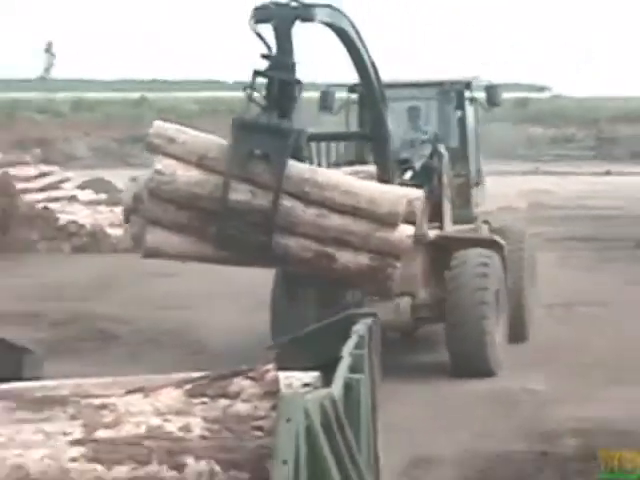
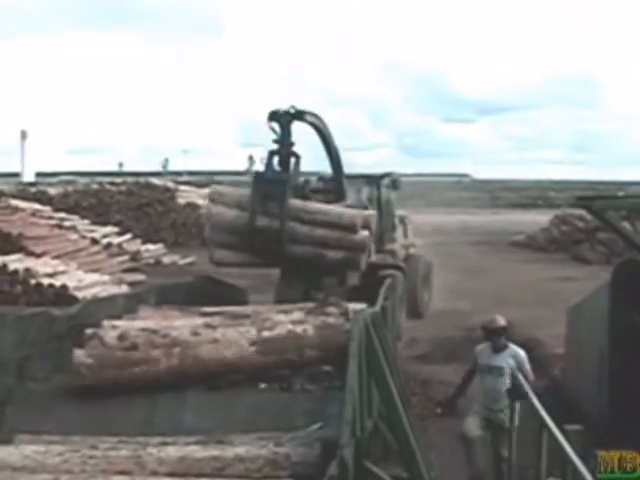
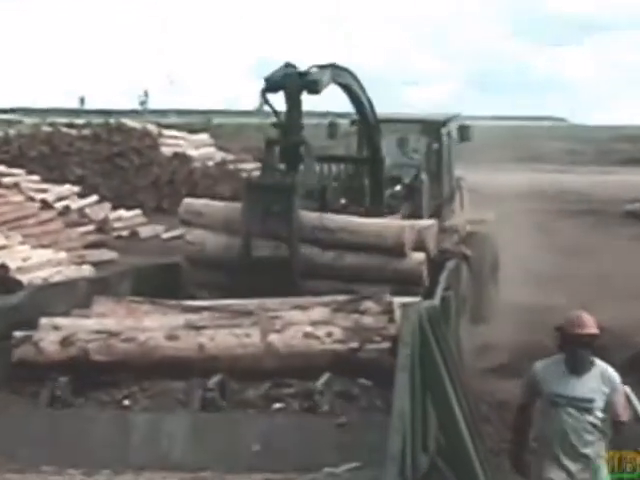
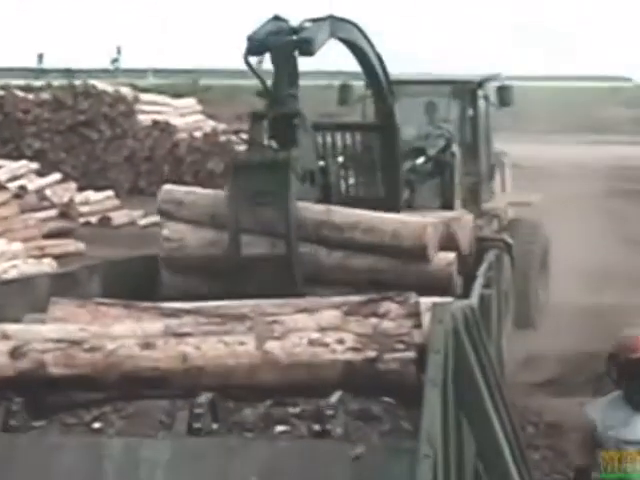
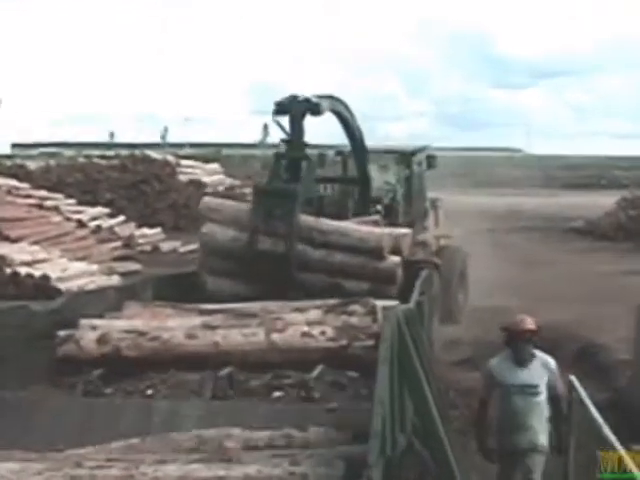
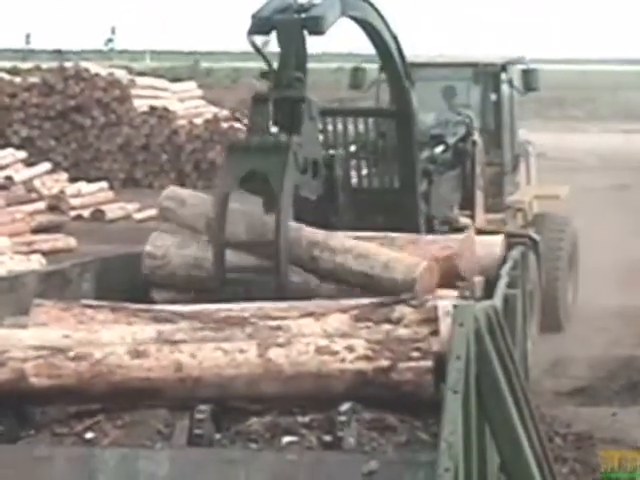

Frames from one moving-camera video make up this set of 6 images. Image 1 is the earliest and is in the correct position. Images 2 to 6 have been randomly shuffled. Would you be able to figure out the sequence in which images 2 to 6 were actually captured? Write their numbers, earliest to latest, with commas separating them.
2, 5, 3, 4, 6
